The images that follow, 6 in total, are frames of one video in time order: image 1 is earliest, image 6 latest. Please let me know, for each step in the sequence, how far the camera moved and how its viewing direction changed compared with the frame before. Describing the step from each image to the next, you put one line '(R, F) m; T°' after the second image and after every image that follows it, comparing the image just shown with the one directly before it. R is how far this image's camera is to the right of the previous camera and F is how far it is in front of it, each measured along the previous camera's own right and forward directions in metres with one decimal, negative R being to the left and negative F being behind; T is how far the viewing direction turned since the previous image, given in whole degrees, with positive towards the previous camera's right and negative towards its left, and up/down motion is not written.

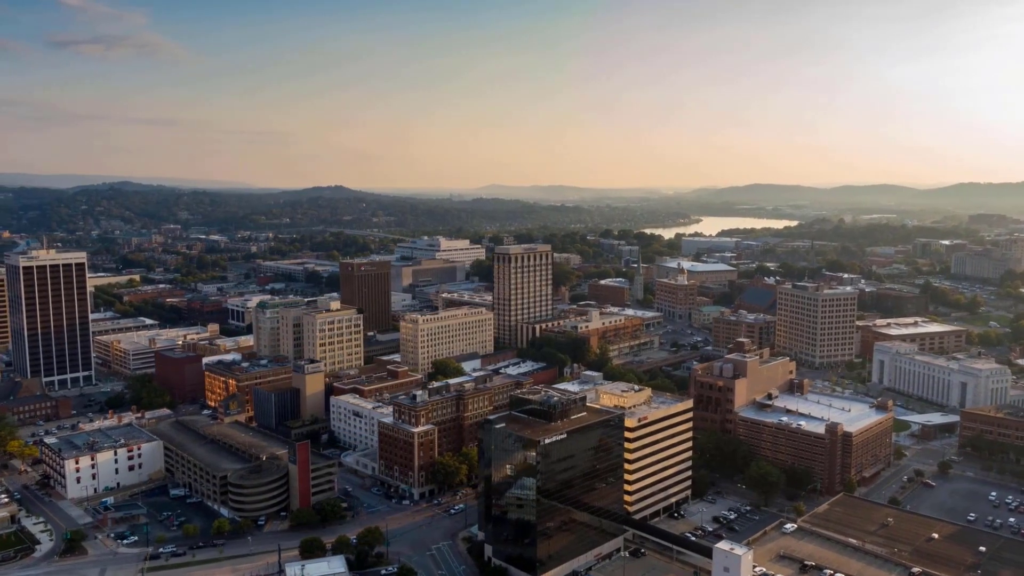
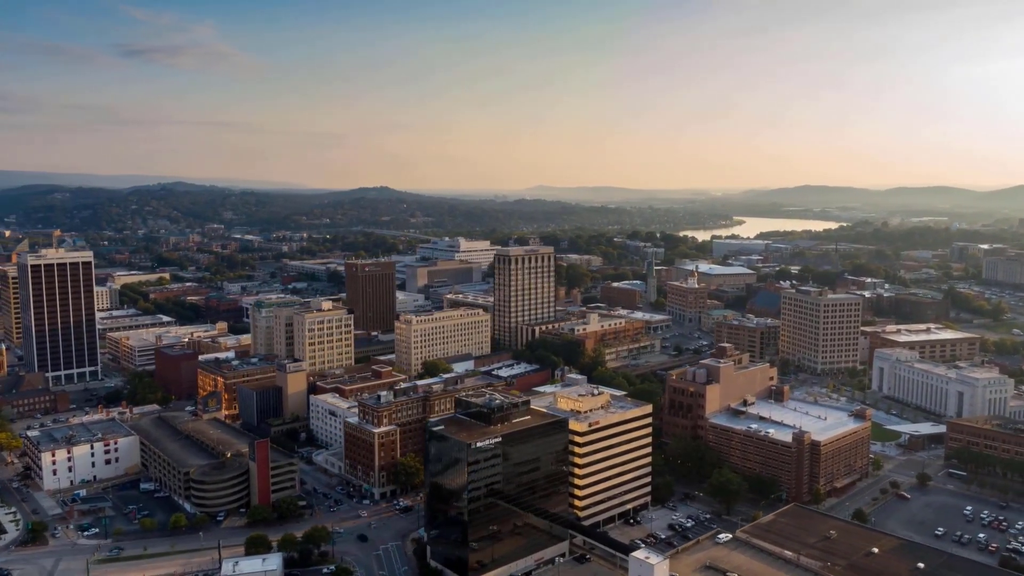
(+4.8, +0.3) m; -3°
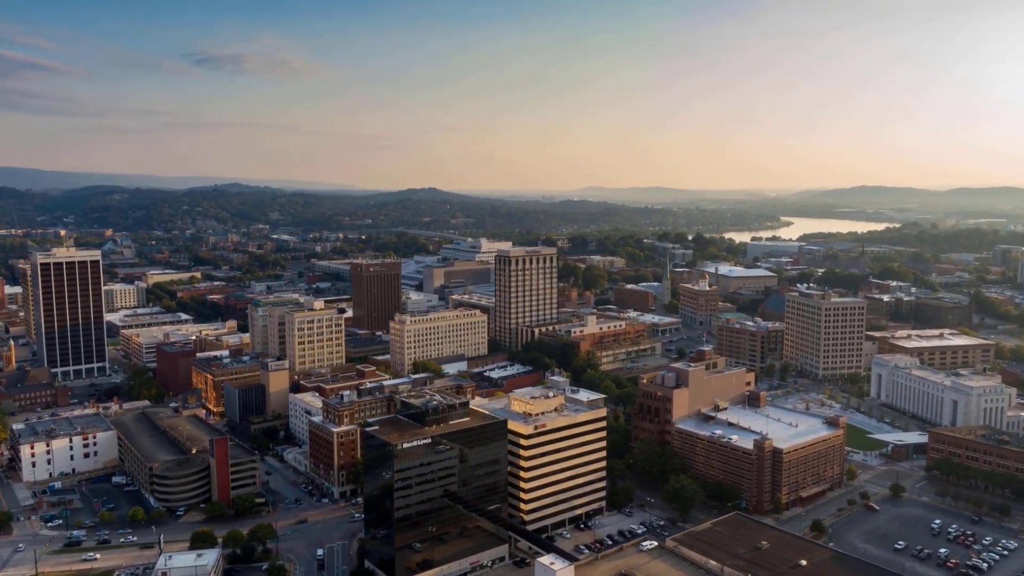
(+5.2, +0.3) m; -4°
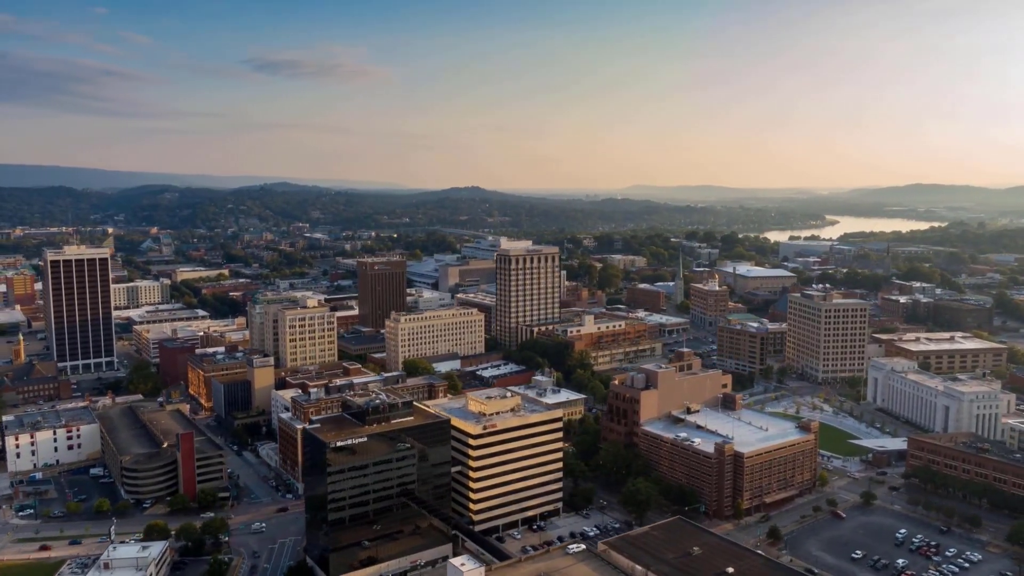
(+4.8, +0.3) m; -3°
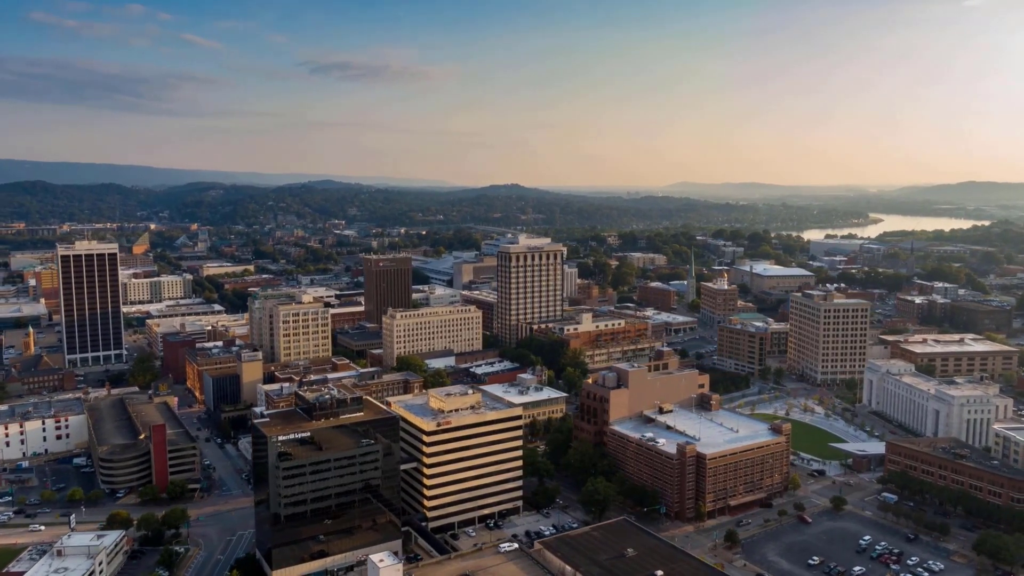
(+4.3, +0.3) m; -3°
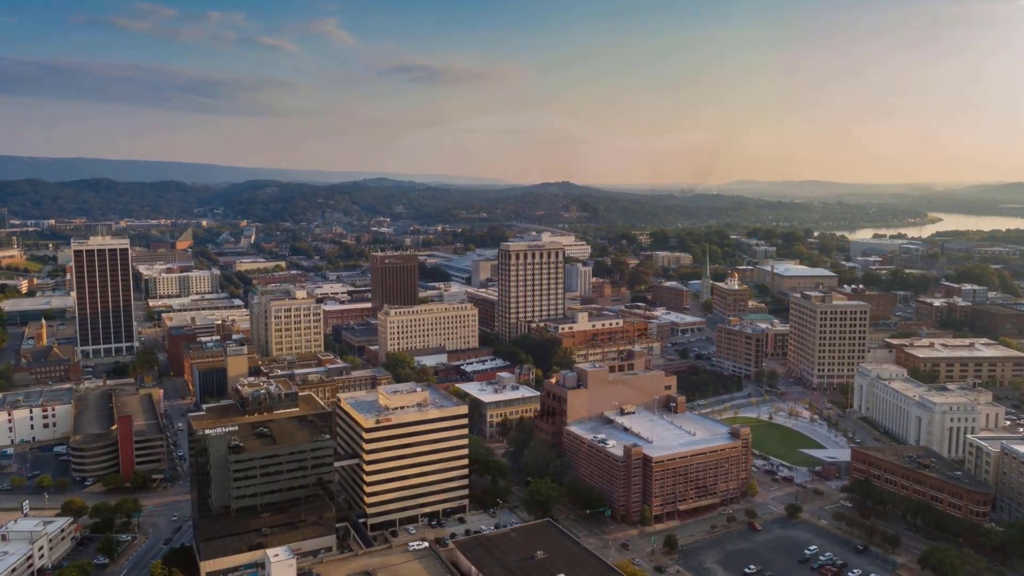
(+5.6, +0.4) m; -4°
